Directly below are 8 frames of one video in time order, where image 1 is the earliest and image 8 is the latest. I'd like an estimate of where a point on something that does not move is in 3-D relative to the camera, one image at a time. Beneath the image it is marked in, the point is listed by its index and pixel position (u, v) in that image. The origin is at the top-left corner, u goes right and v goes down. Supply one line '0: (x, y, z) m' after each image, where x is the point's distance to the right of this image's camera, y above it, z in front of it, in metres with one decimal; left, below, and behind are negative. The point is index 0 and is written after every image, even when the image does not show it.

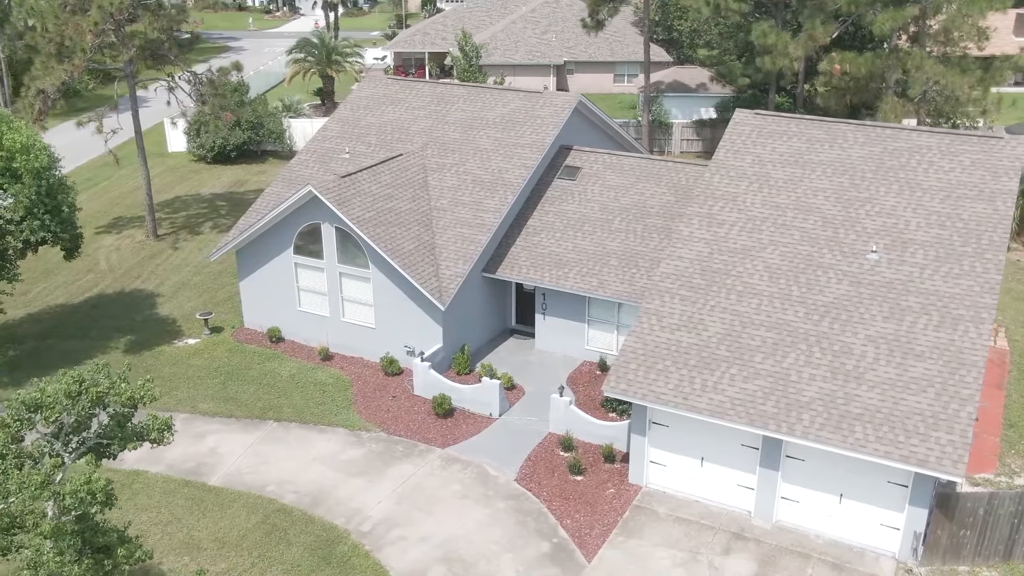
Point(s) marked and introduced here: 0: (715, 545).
0: (+3.3, -4.2, +15.7) m
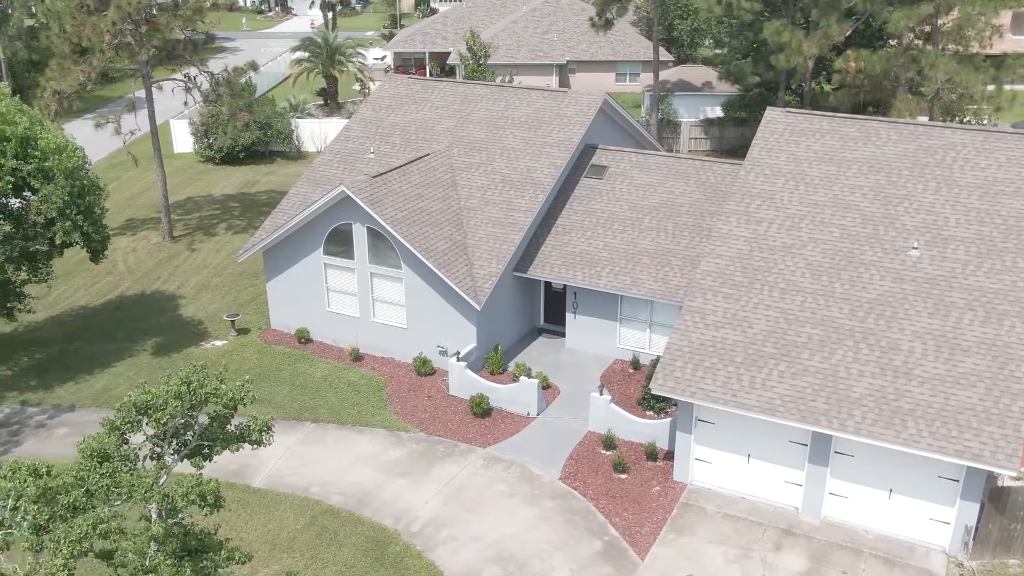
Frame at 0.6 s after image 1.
0: (+4.2, -4.2, +15.7) m
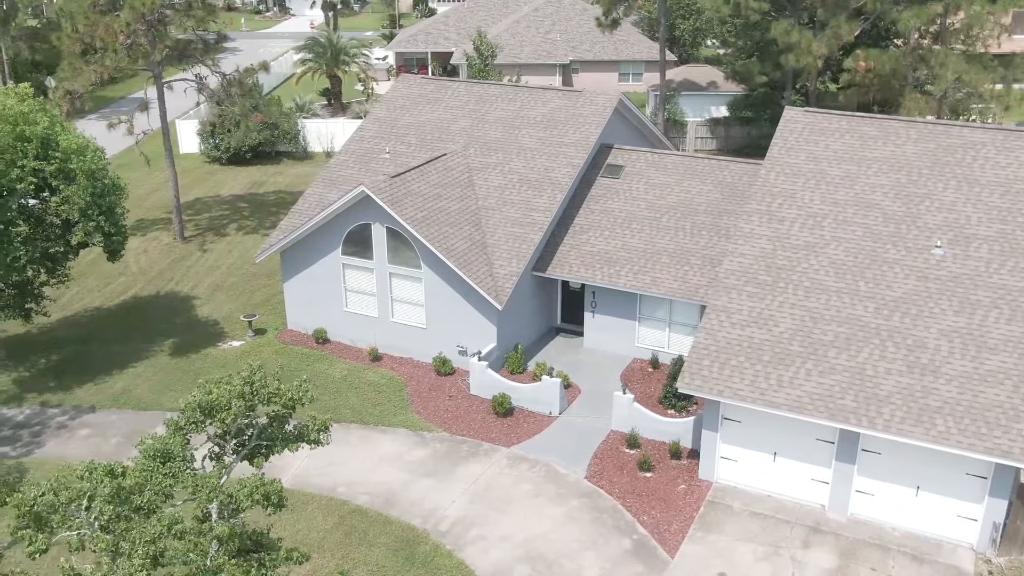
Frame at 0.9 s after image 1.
0: (+4.7, -4.2, +15.8) m
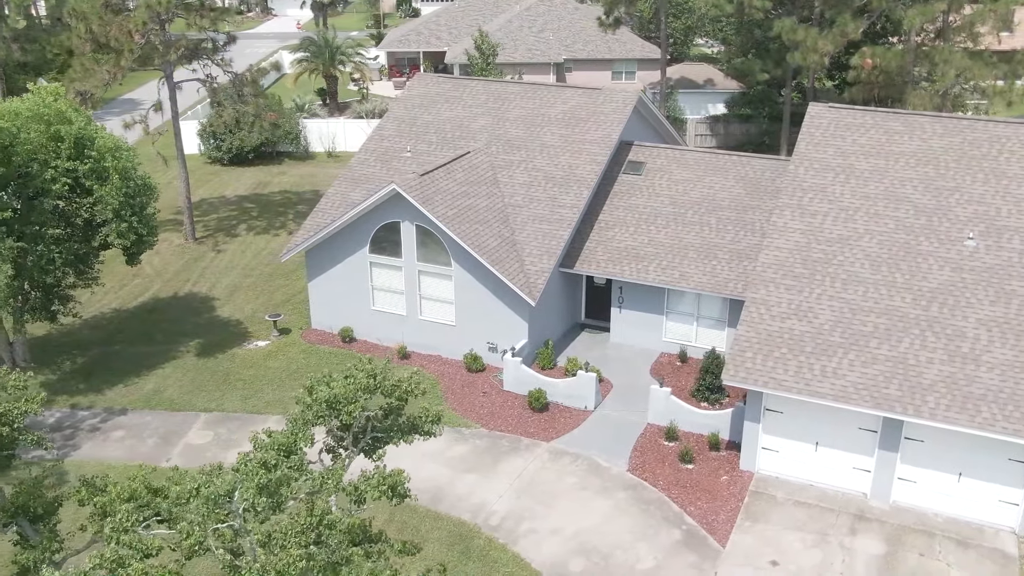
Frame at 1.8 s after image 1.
0: (+5.6, -4.0, +16.1) m
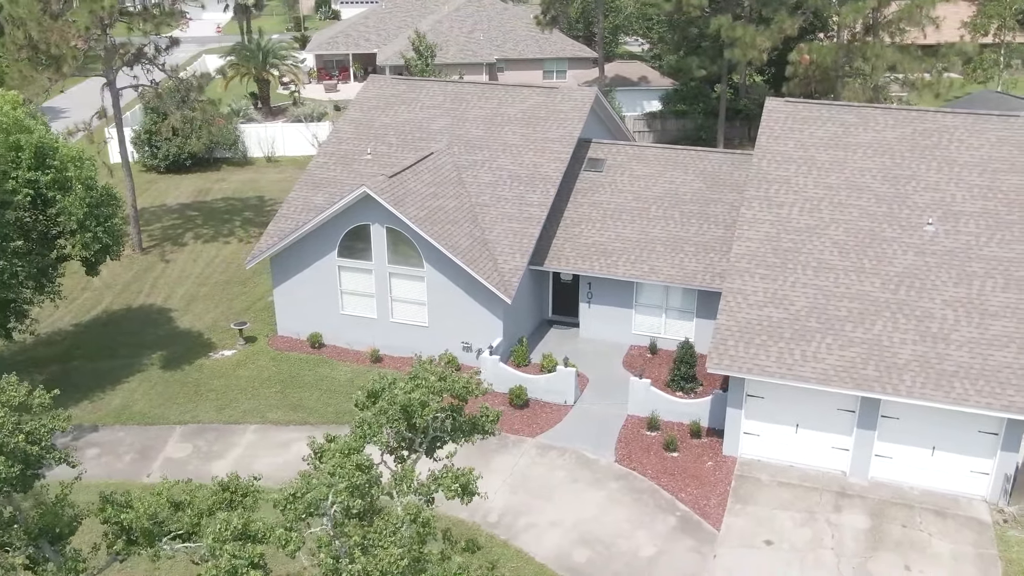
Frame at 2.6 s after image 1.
0: (+5.5, -3.8, +16.7) m
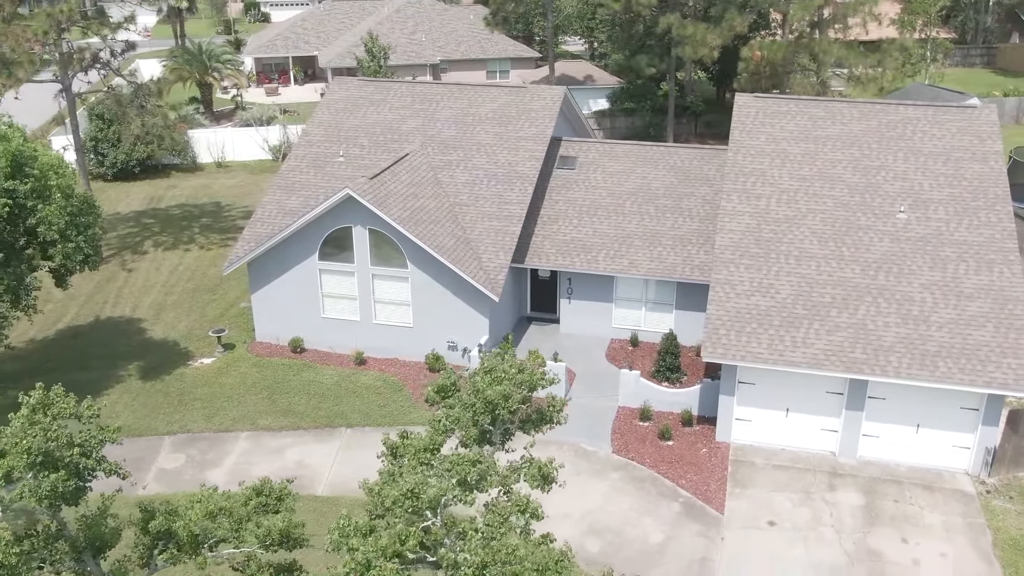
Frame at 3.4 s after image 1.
0: (+5.6, -3.6, +17.3) m
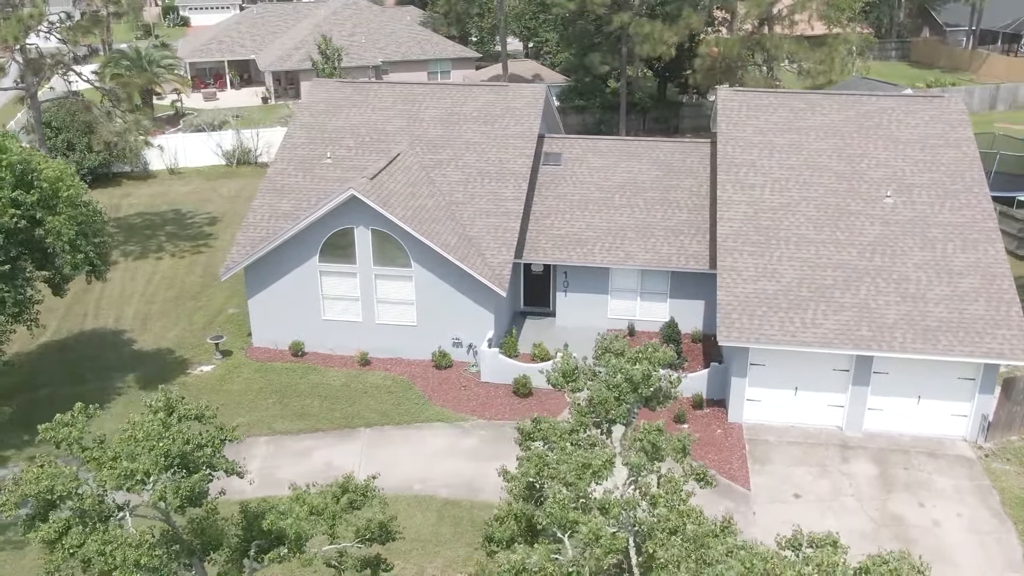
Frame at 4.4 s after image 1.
0: (+6.2, -3.2, +18.2) m
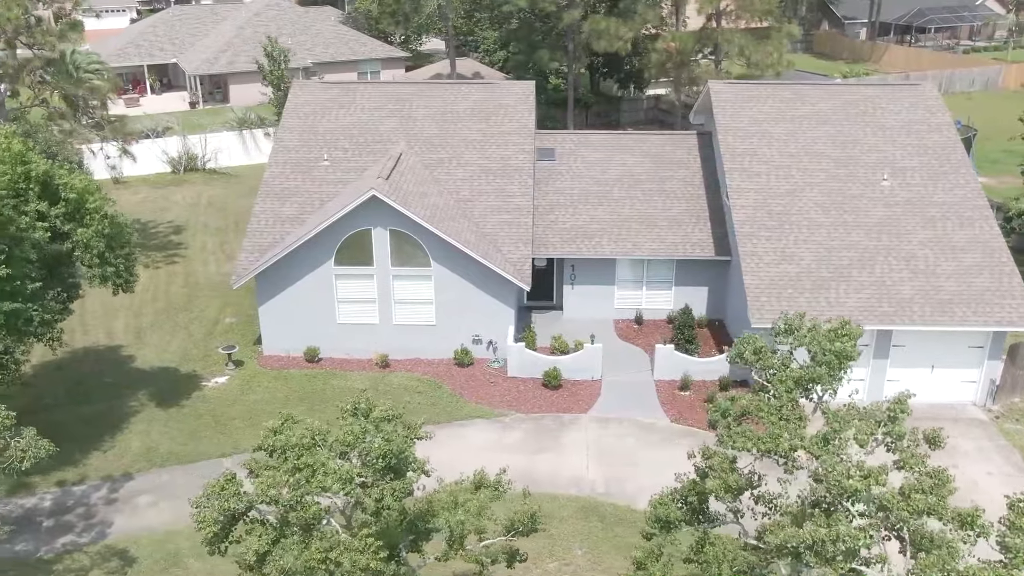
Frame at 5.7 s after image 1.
0: (+7.1, -2.8, +19.2) m
